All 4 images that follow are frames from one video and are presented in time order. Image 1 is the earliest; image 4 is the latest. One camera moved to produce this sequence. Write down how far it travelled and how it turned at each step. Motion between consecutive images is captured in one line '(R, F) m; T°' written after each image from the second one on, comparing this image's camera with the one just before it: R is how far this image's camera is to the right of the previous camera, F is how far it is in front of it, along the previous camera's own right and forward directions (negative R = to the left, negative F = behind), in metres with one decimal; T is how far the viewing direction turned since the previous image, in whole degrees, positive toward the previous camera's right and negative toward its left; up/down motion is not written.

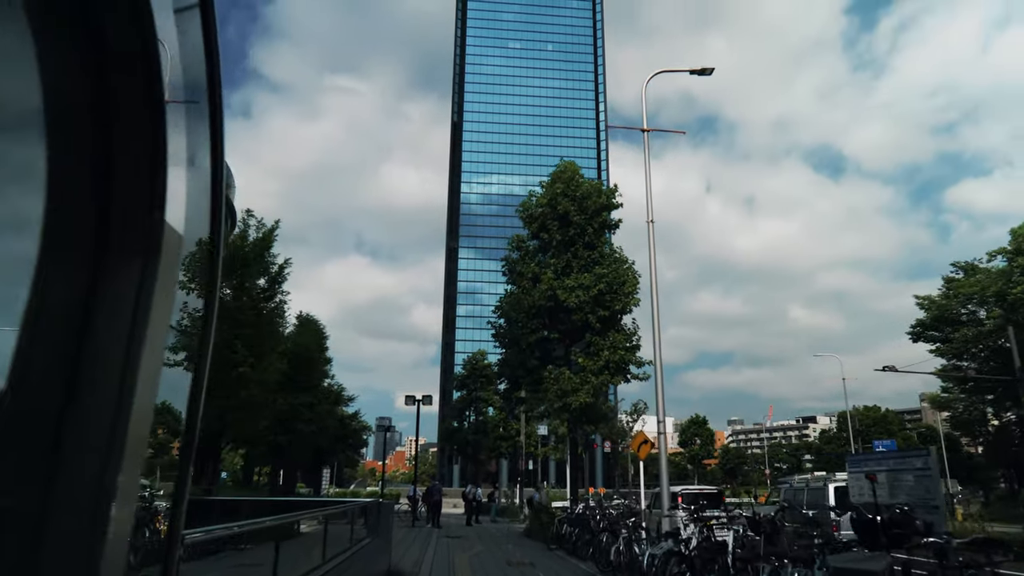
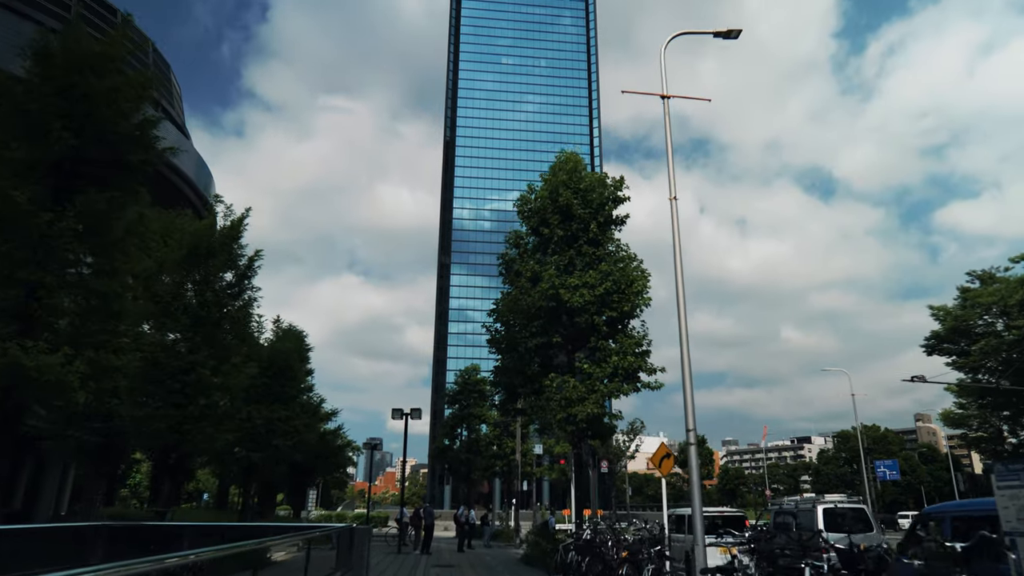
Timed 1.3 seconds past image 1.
(-0.2, +2.0) m; +1°
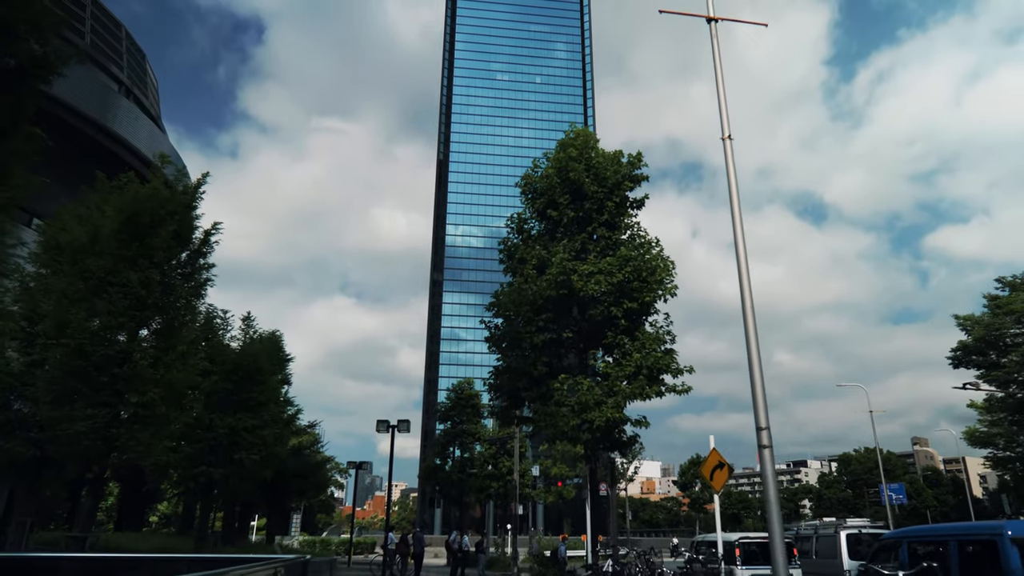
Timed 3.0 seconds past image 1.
(-0.3, +2.6) m; +1°
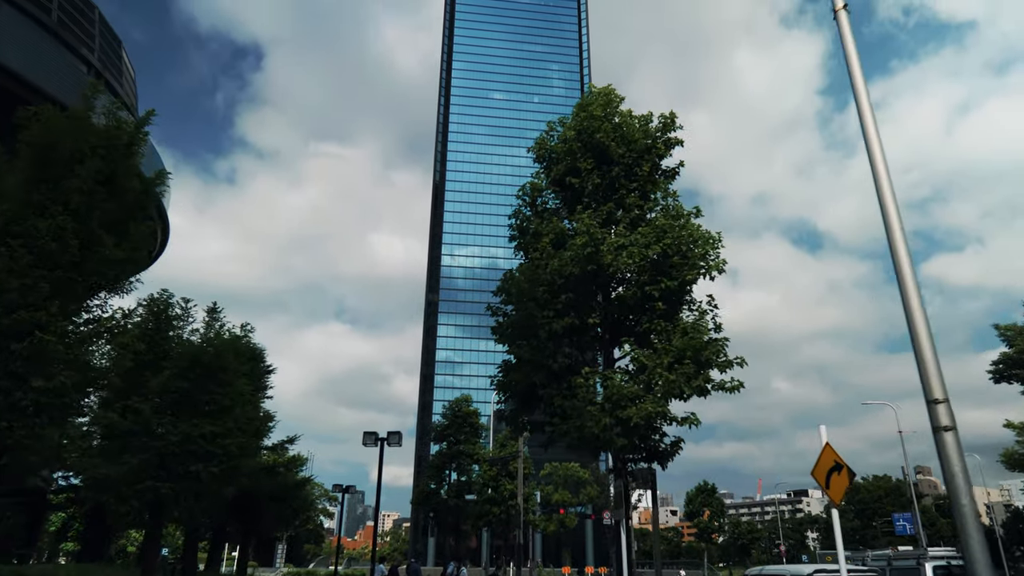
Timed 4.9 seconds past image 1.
(-0.4, +2.8) m; 0°
